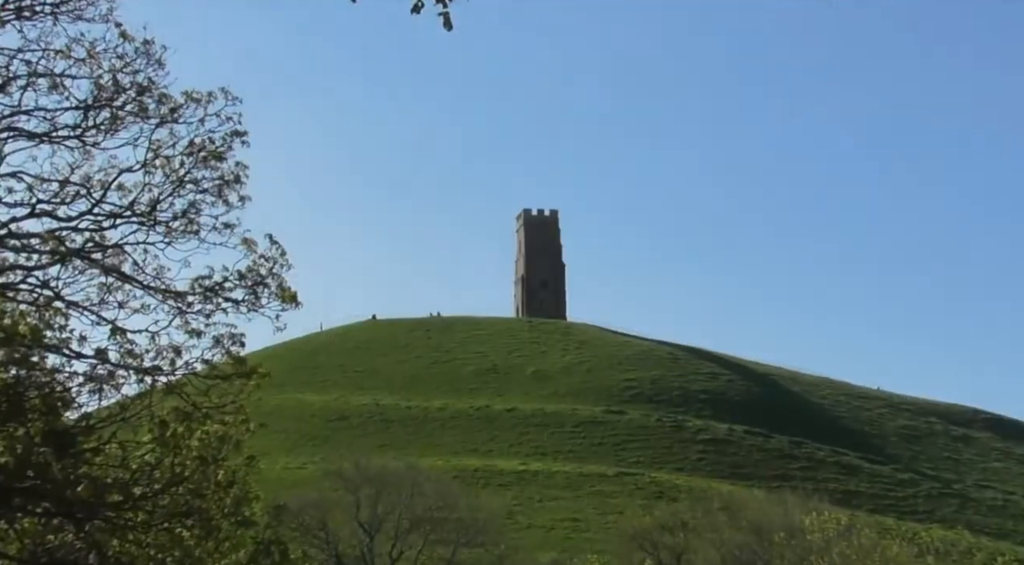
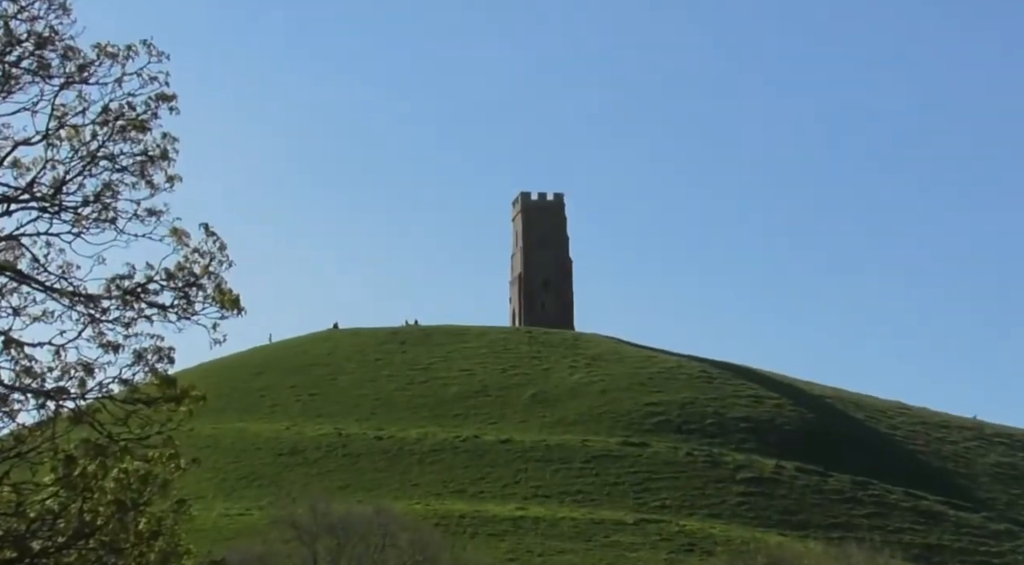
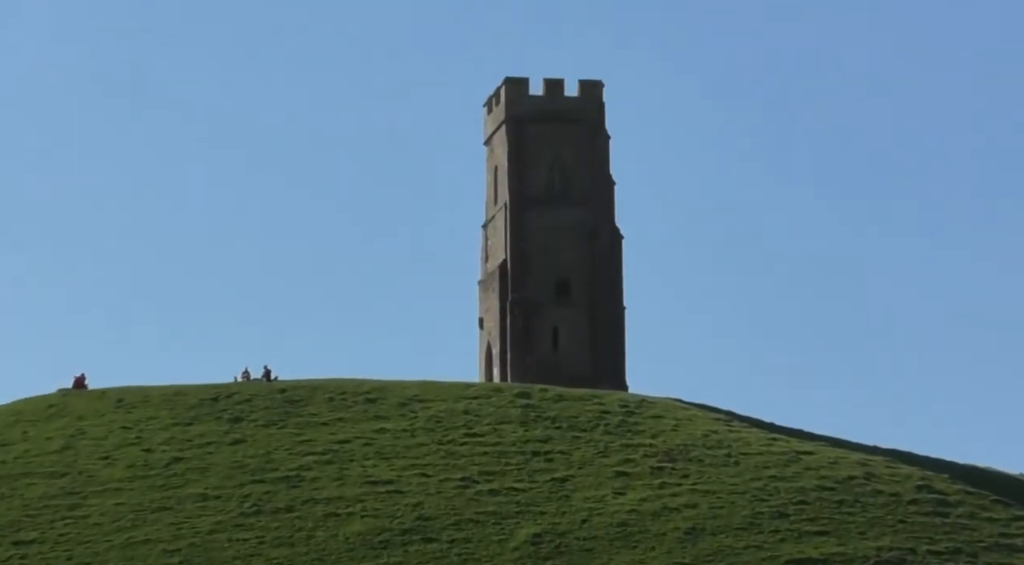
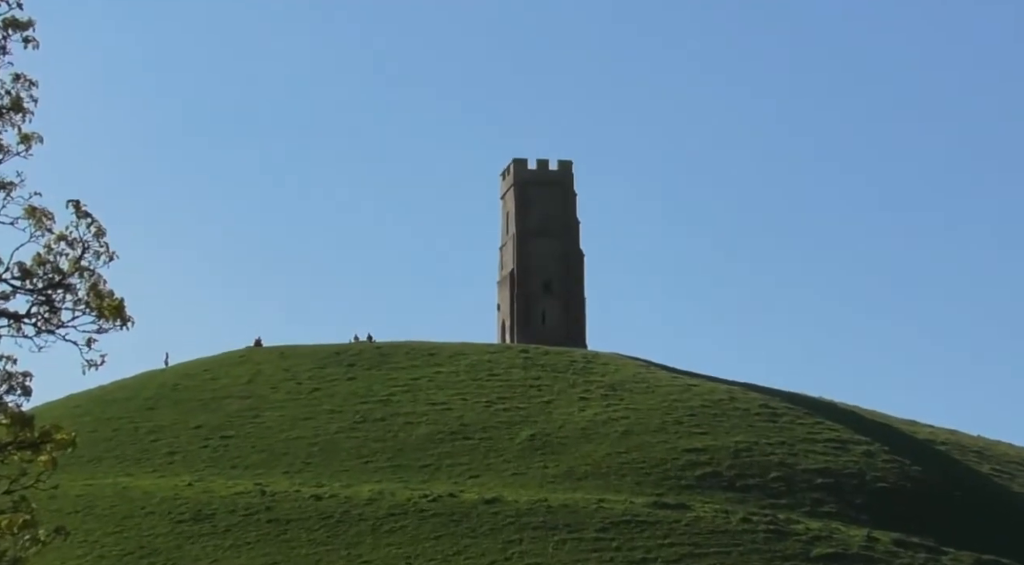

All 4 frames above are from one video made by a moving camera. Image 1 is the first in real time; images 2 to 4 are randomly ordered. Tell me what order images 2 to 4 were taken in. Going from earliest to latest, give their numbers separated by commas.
2, 4, 3
